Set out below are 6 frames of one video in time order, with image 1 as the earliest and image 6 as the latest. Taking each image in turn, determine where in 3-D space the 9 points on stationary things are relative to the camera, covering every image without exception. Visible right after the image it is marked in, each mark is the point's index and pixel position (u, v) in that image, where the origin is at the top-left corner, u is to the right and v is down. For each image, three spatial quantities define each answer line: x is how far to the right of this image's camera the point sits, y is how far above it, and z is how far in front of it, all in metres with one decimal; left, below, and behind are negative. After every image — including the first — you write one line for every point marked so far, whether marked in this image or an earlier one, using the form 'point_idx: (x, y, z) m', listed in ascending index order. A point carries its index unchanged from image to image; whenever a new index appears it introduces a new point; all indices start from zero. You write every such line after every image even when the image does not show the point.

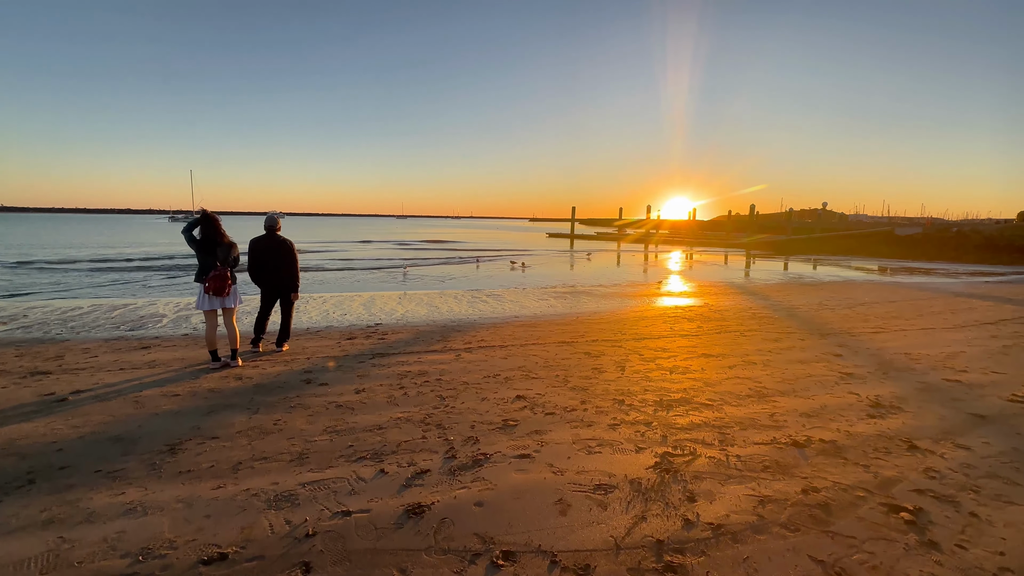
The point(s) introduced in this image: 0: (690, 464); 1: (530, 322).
0: (+1.3, -1.3, +3.8) m
1: (+0.4, -0.7, +10.5) m
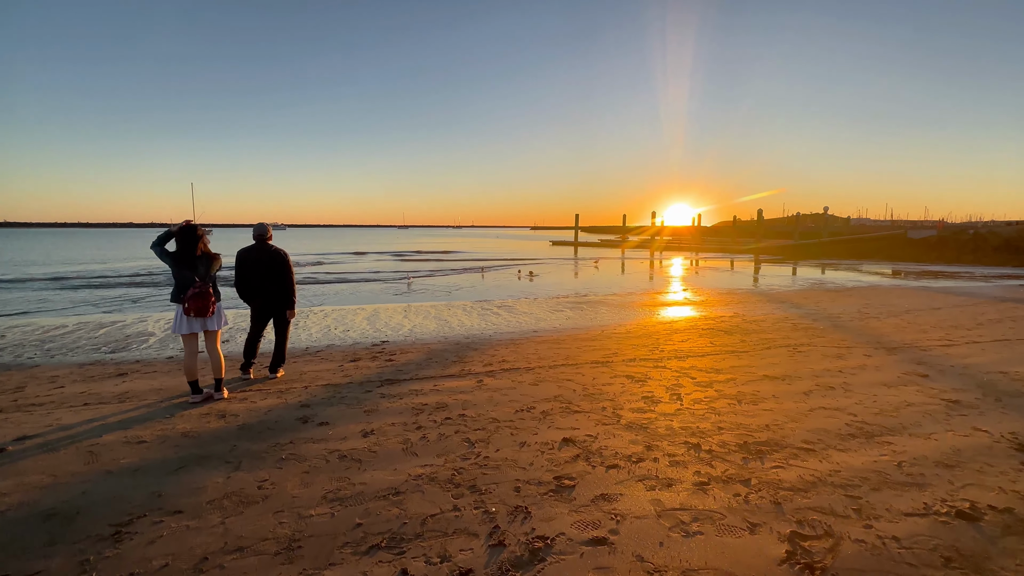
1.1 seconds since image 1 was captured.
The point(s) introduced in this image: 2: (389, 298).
0: (+1.7, -1.4, +2.7) m
1: (+0.8, -0.9, +9.4) m
2: (-4.4, -0.2, +18.5) m
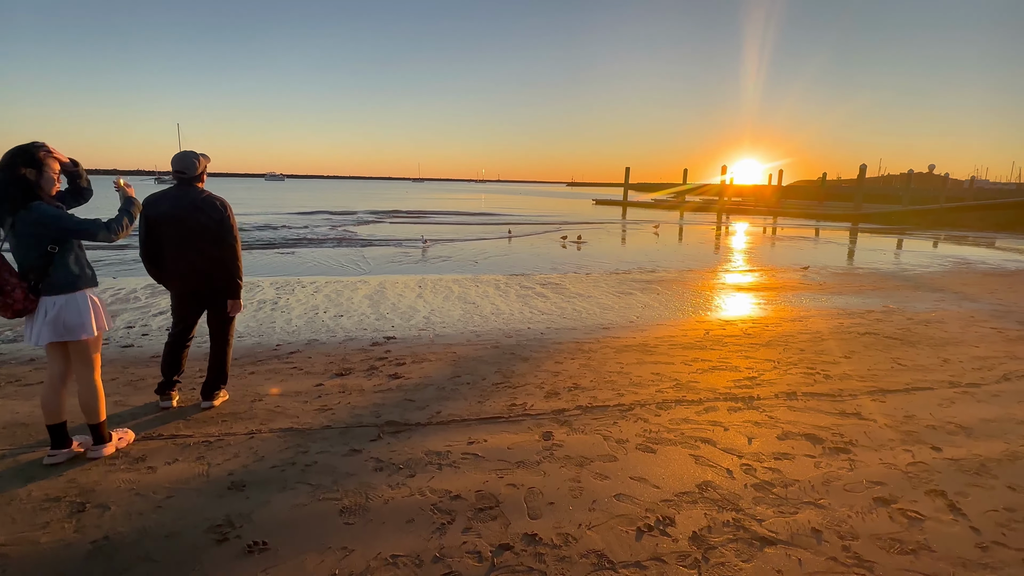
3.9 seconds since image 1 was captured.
0: (+2.2, -1.6, +0.3) m
1: (+1.4, -0.7, +7.0) m
2: (-3.6, +0.6, +16.1) m
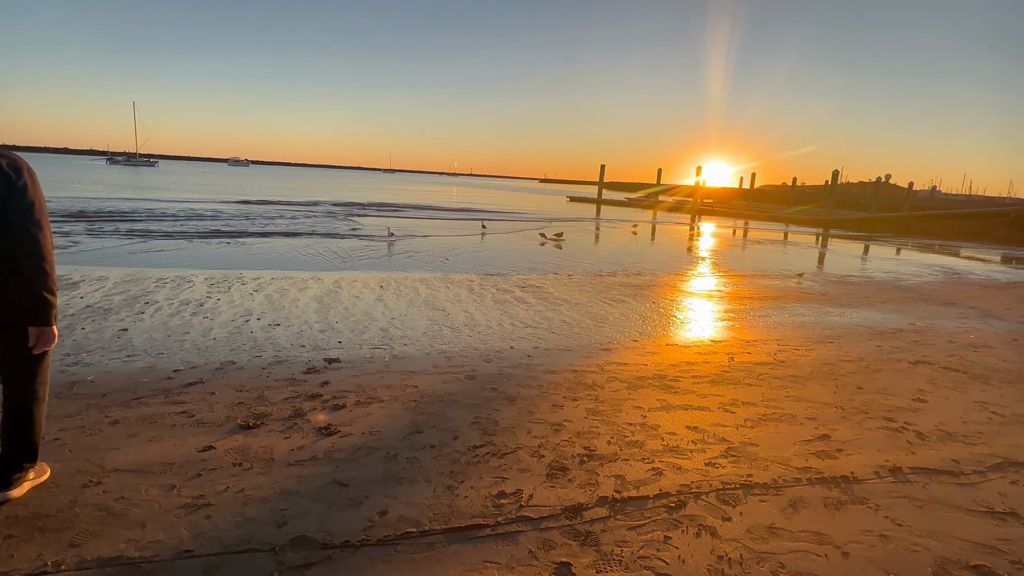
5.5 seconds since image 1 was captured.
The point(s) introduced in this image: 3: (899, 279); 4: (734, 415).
0: (+2.3, -1.8, -1.2) m
1: (+1.2, -0.9, +5.5) m
2: (-4.3, +0.6, +14.3) m
3: (+13.4, +0.3, +18.1) m
4: (+1.8, -1.0, +4.3) m
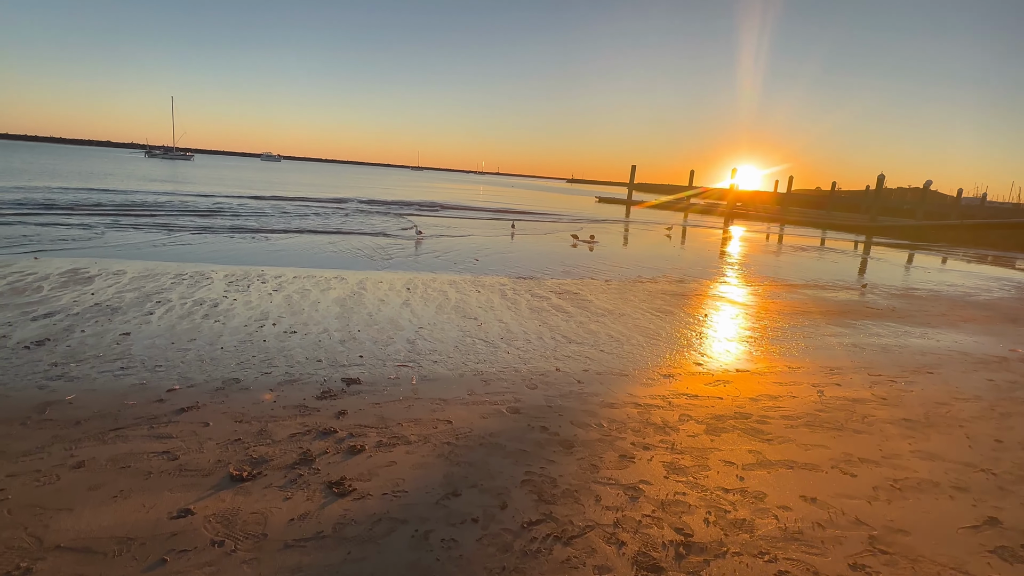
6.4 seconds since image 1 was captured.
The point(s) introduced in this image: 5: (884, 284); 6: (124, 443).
0: (+2.4, -2.0, -2.1) m
1: (+1.6, -1.0, +4.6) m
2: (-3.4, +0.6, +13.6) m
3: (+14.4, -0.2, +16.6) m
4: (+2.2, -1.2, +3.3) m
5: (+12.7, +0.1, +17.8) m
6: (-2.5, -1.0, +3.3) m
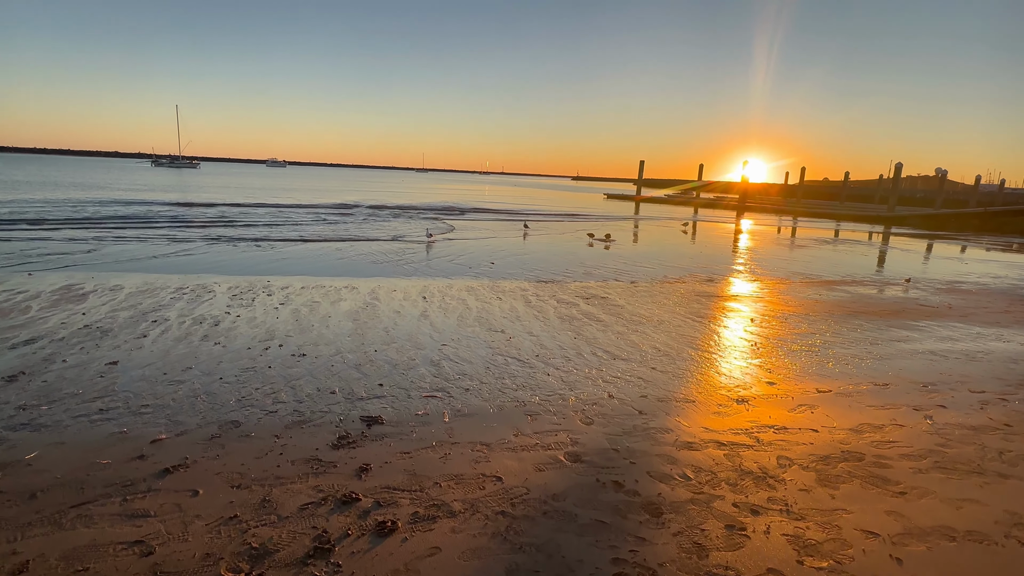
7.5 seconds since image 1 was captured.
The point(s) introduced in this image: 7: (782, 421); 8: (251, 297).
0: (+2.8, -2.1, -2.9) m
1: (+2.0, -1.1, +3.8) m
2: (-2.9, +0.4, +12.9) m
3: (+14.9, +0.1, +15.6) m
4: (+2.6, -1.3, +2.5) m
5: (+13.2, +0.3, +16.8) m
6: (-2.1, -1.2, +2.5) m
7: (+2.2, -1.1, +4.3) m
8: (-4.6, -0.2, +9.2) m
